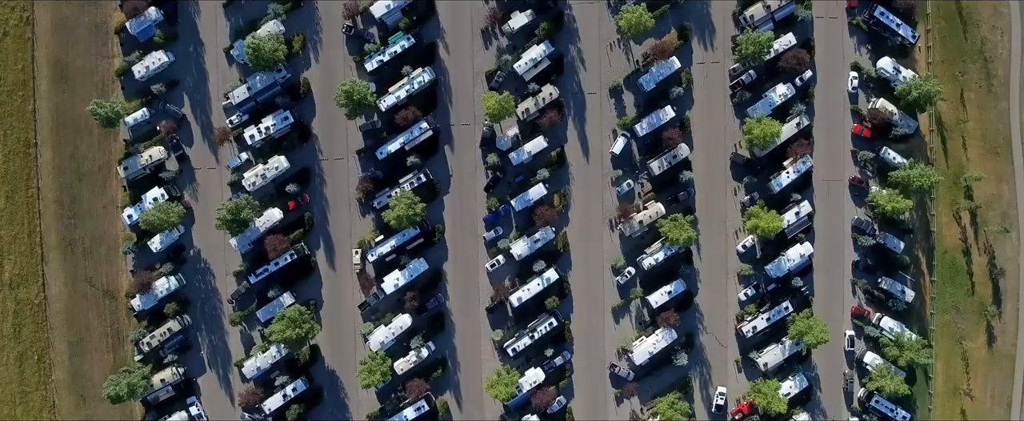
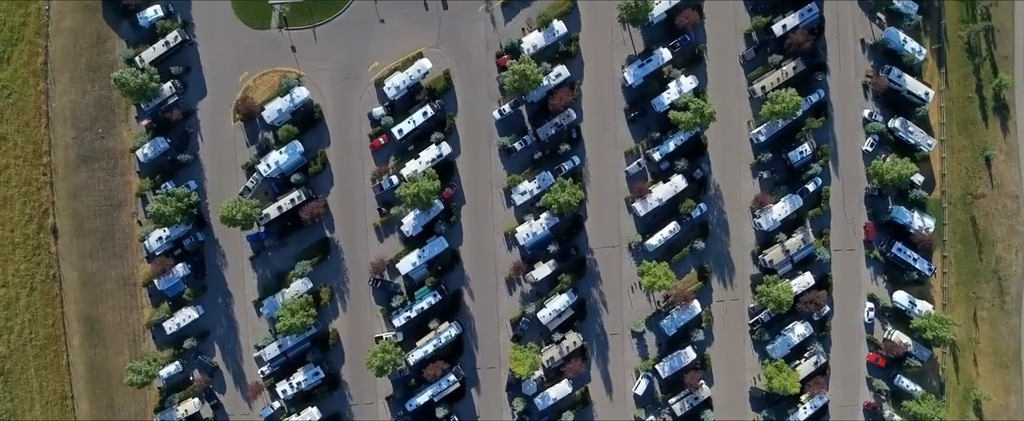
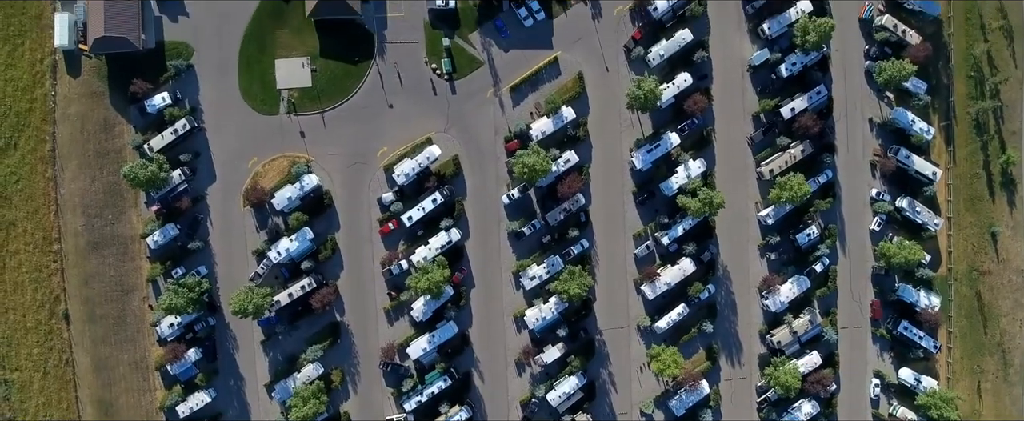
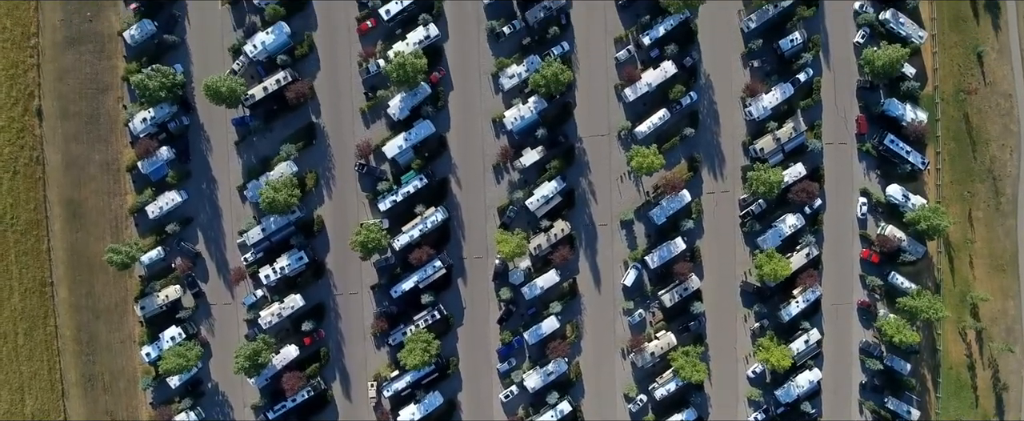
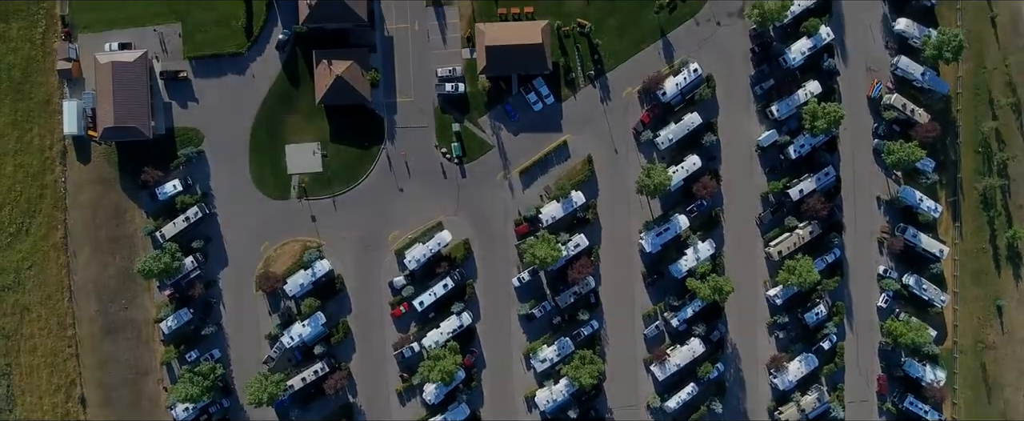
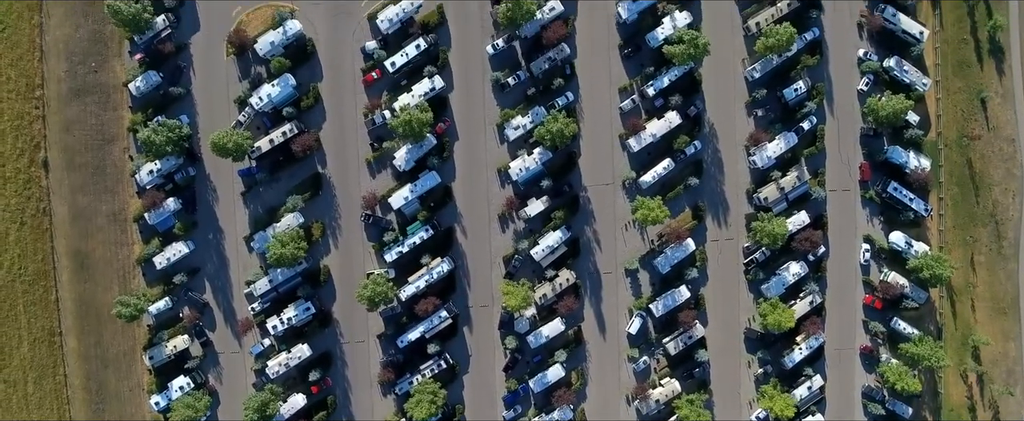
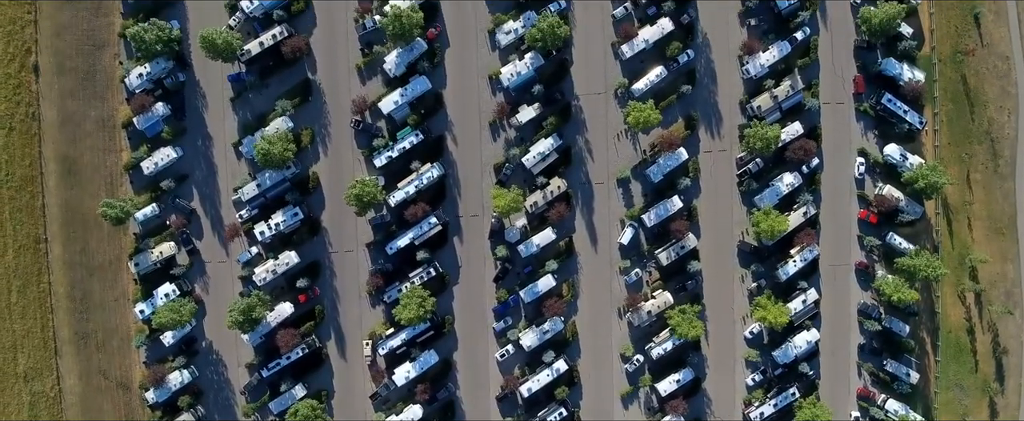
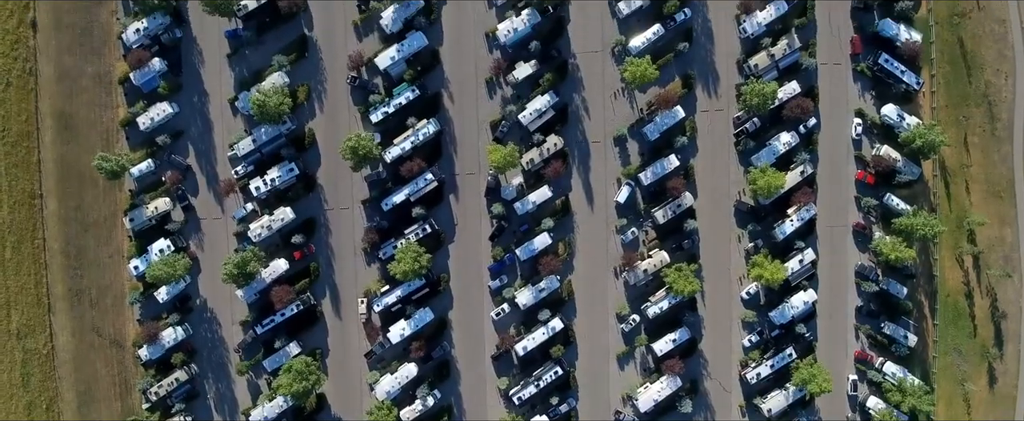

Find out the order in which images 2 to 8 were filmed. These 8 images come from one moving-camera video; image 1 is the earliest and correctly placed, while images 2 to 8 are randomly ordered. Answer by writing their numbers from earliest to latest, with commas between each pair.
8, 7, 4, 6, 2, 3, 5
